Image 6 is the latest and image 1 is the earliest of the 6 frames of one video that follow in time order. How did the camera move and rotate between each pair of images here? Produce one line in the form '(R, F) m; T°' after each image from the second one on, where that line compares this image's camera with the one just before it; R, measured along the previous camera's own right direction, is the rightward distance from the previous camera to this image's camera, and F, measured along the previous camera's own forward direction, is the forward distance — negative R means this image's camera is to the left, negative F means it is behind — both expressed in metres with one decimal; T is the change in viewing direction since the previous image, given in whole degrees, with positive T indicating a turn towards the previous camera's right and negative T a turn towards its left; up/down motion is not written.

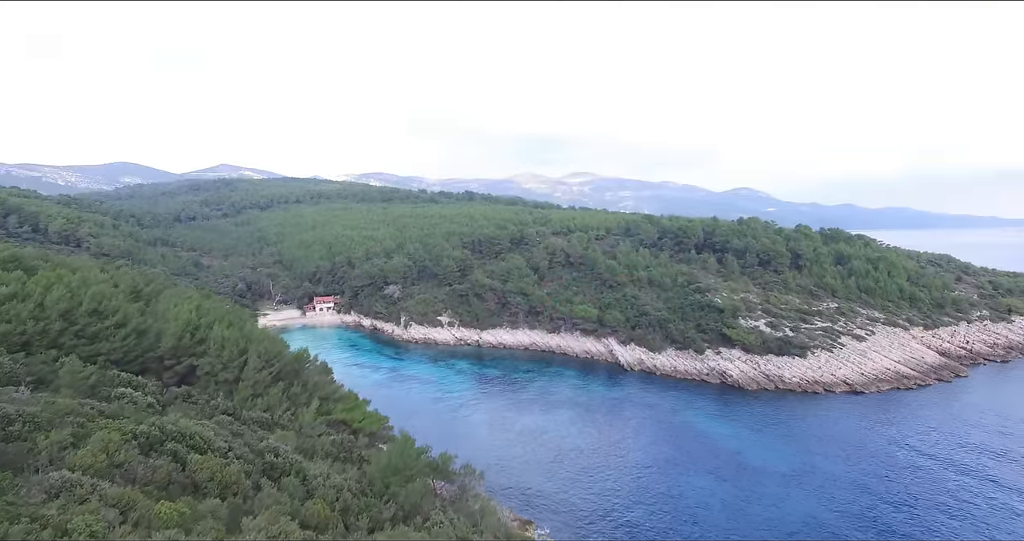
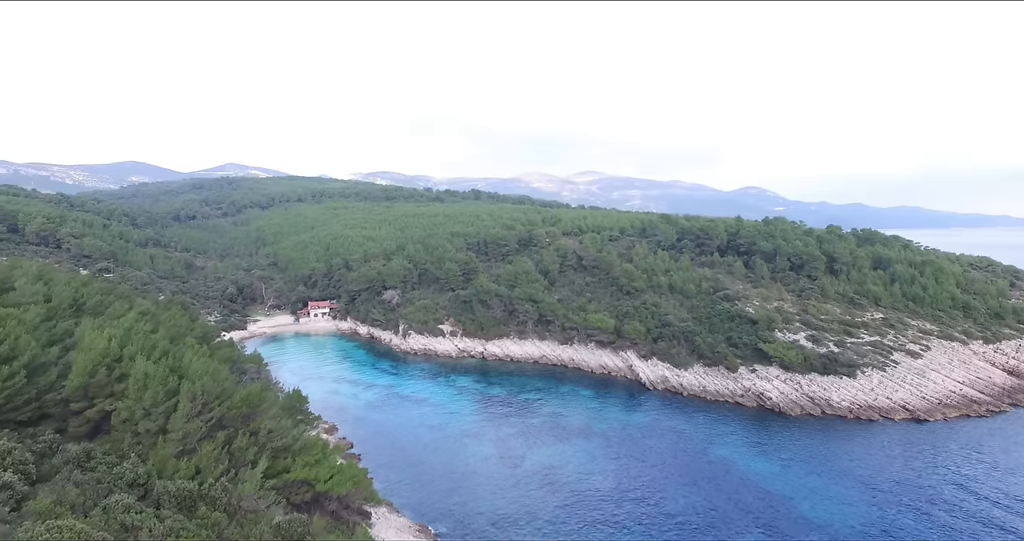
(-0.1, +4.5) m; -1°
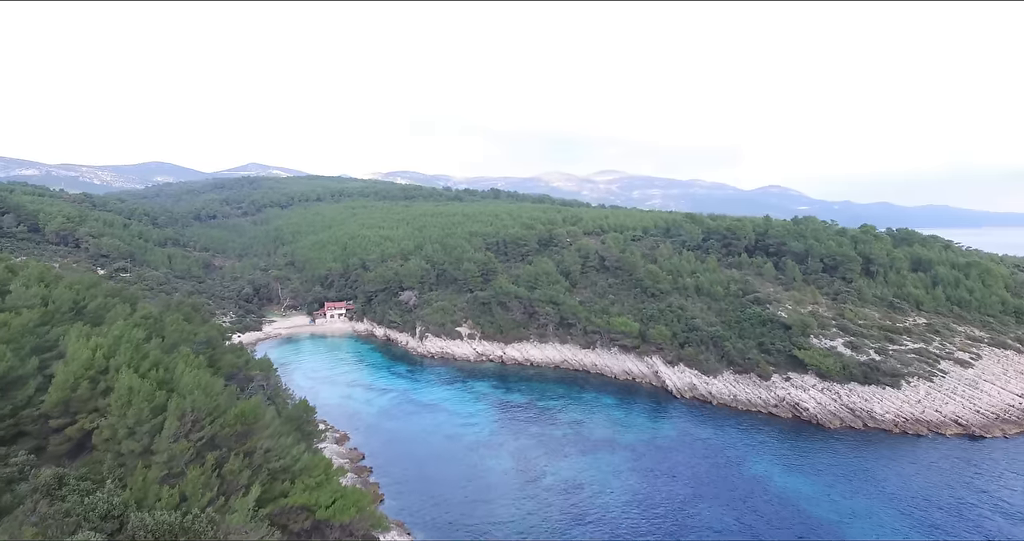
(0.0, +1.6) m; -2°
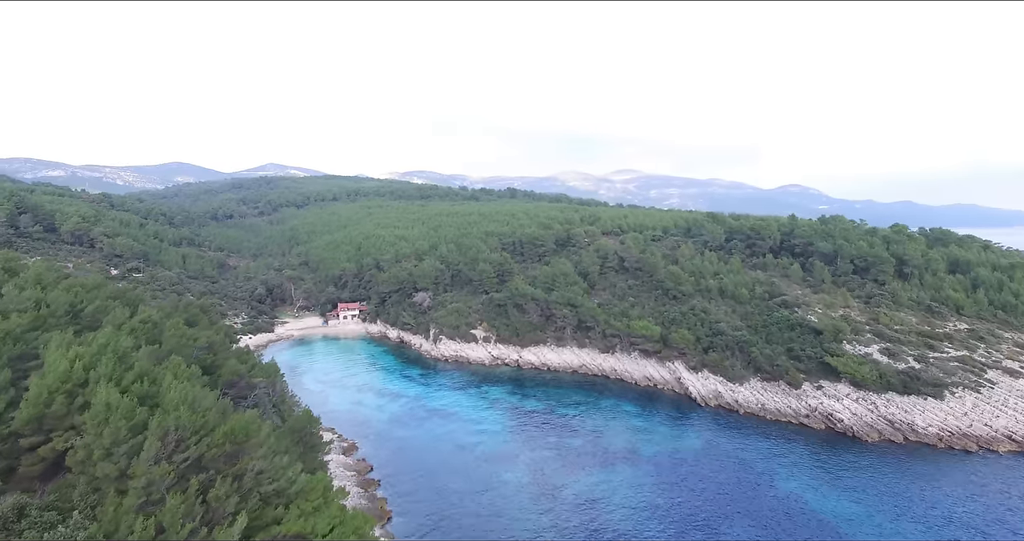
(0.0, +1.4) m; -2°
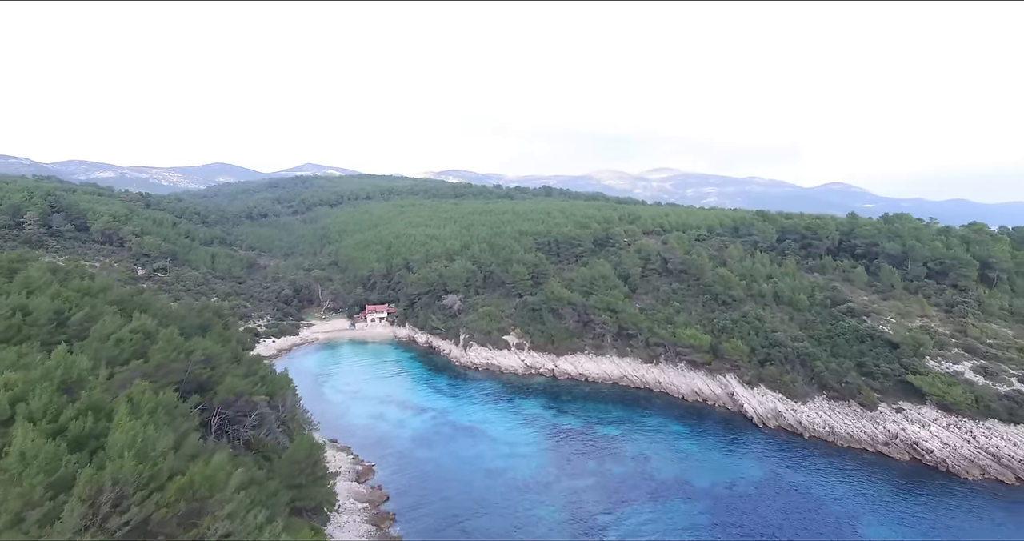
(0.0, +3.1) m; -3°
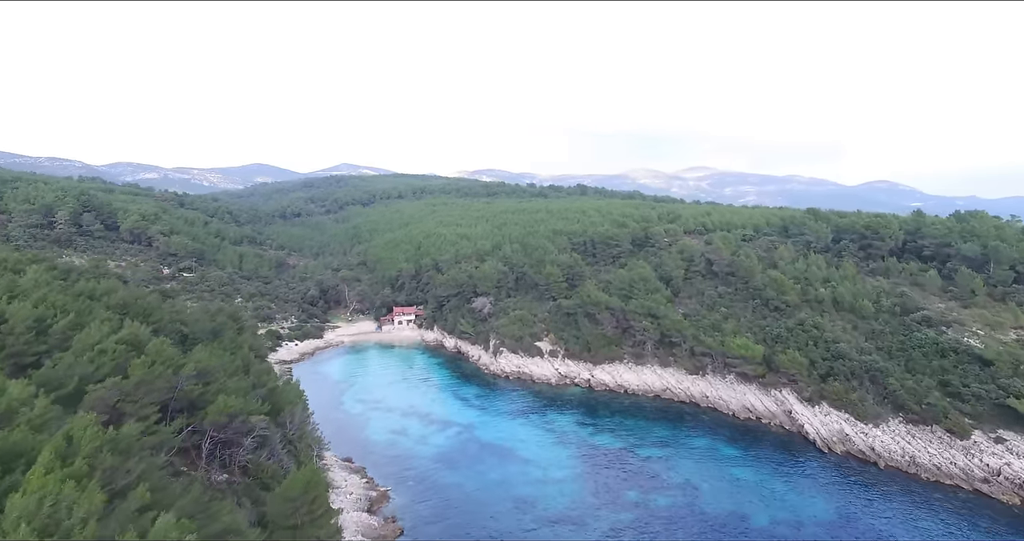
(0.0, +2.8) m; -3°
